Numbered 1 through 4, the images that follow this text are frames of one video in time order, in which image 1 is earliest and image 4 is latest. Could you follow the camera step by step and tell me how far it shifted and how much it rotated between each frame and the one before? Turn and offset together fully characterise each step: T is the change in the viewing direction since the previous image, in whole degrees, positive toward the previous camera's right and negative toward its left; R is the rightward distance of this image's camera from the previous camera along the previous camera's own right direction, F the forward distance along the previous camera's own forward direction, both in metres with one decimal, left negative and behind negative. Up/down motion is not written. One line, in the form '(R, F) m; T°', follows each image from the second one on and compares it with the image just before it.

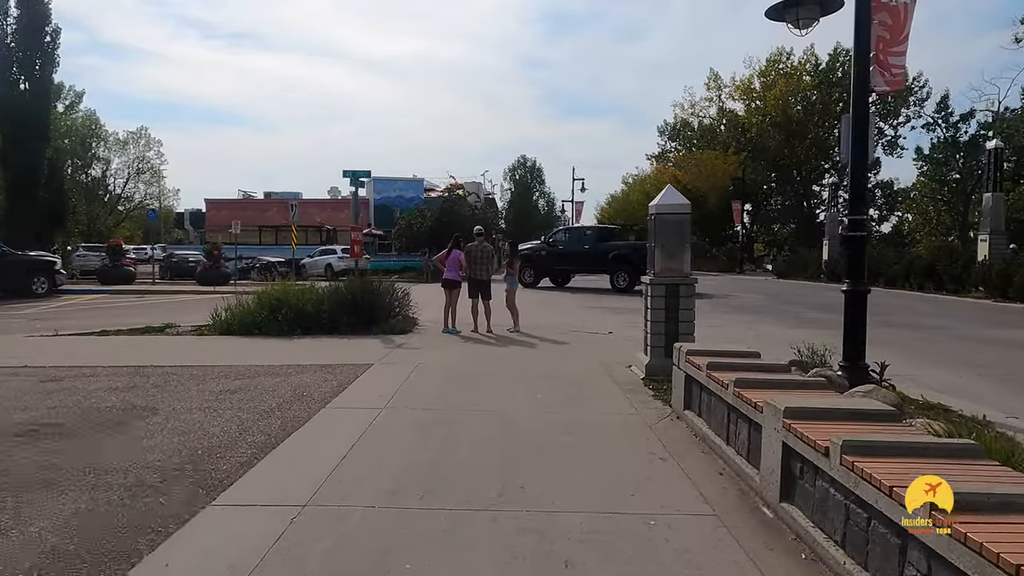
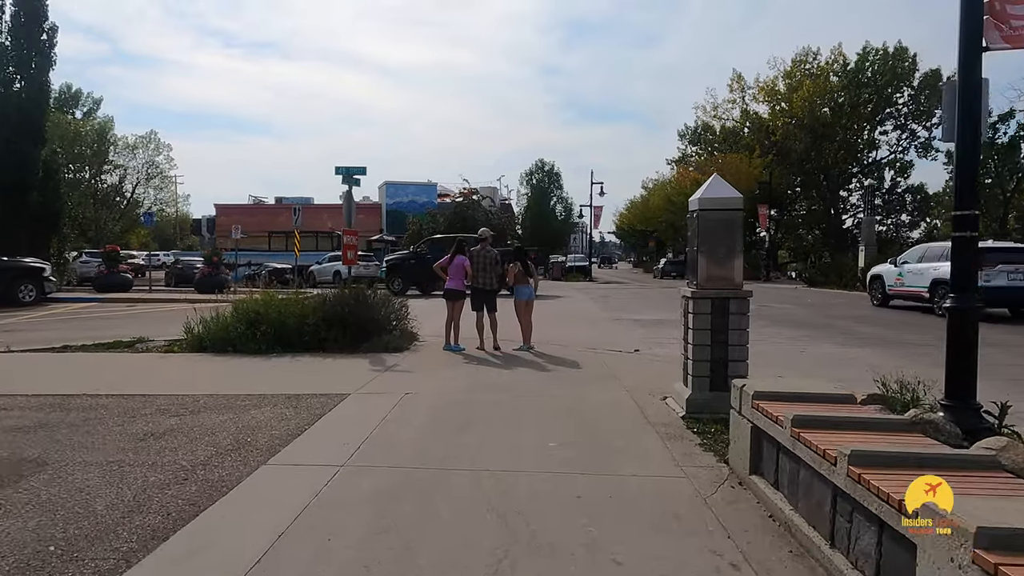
(+0.1, +1.8) m; -1°
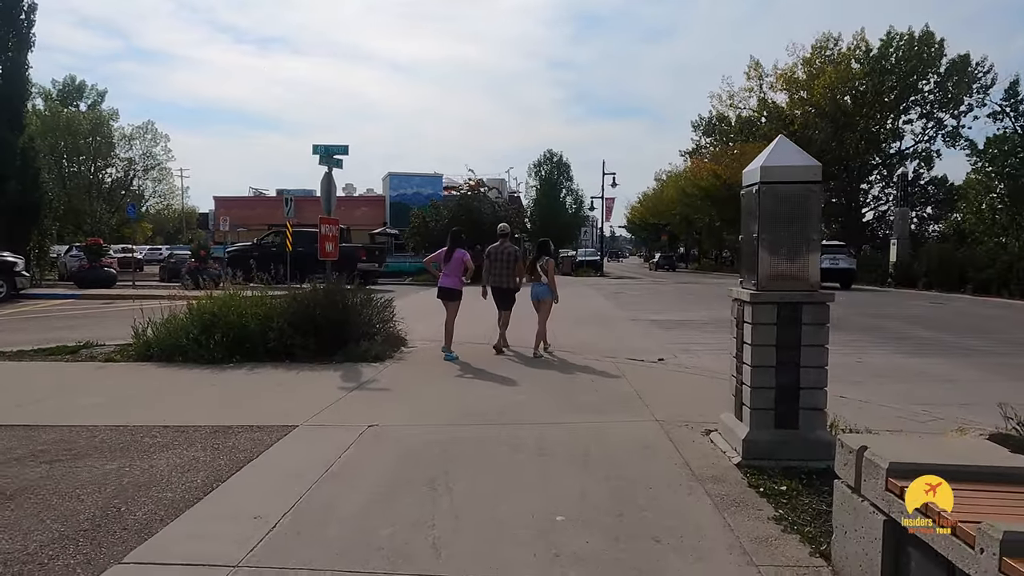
(+0.1, +1.9) m; -1°
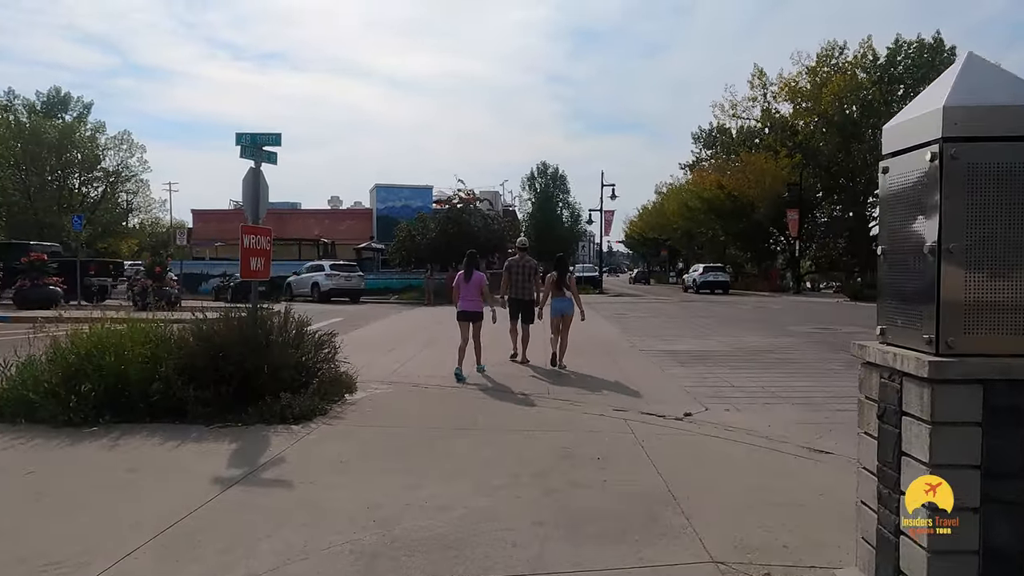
(+0.3, +2.8) m; 0°
